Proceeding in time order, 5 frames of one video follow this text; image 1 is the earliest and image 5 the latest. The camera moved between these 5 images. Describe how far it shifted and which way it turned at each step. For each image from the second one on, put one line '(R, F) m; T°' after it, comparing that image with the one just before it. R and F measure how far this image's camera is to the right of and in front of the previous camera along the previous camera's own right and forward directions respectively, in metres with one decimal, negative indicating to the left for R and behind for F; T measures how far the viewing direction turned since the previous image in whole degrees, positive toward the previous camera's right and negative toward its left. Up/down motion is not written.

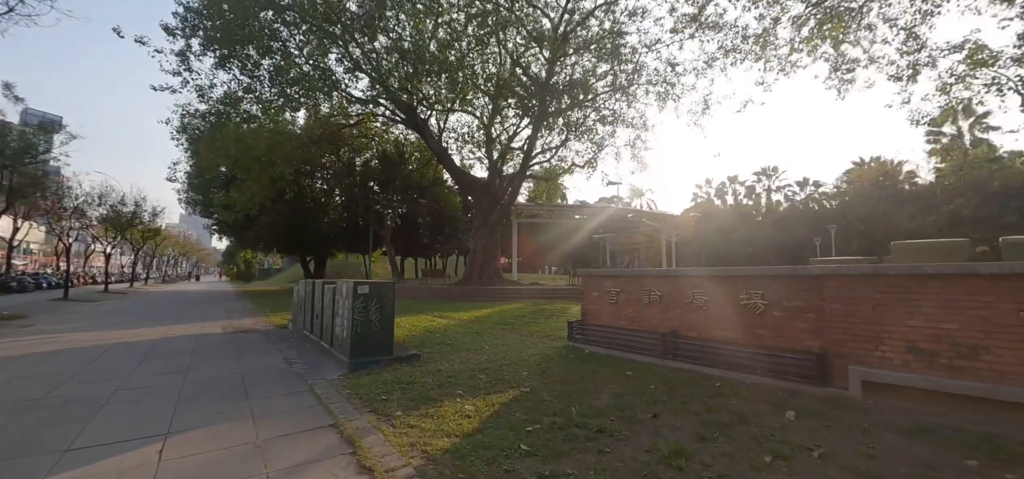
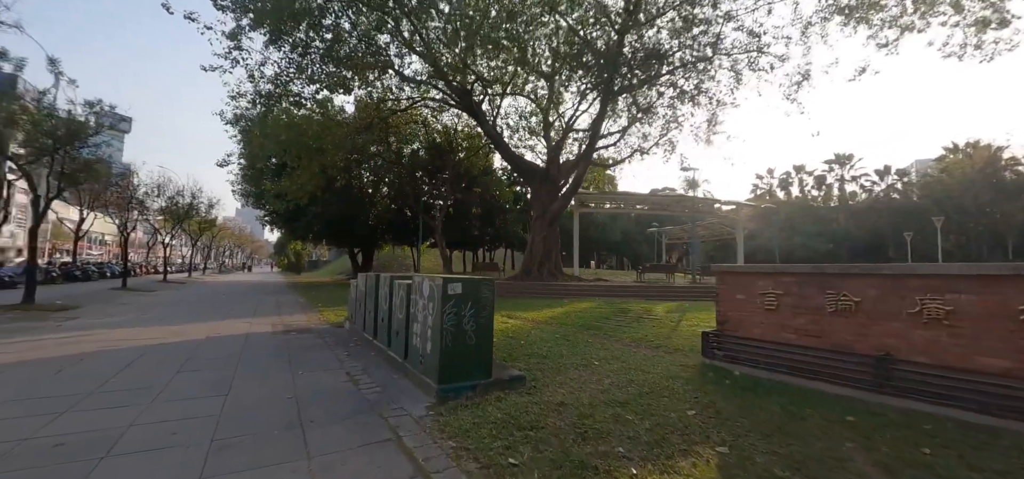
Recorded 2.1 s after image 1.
(-1.1, +1.6) m; -5°
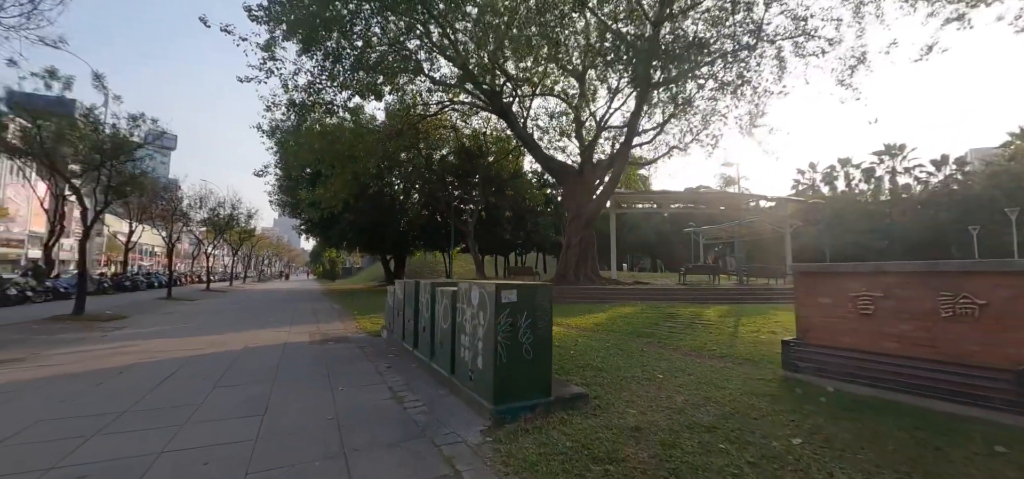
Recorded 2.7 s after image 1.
(-0.3, +0.5) m; -4°
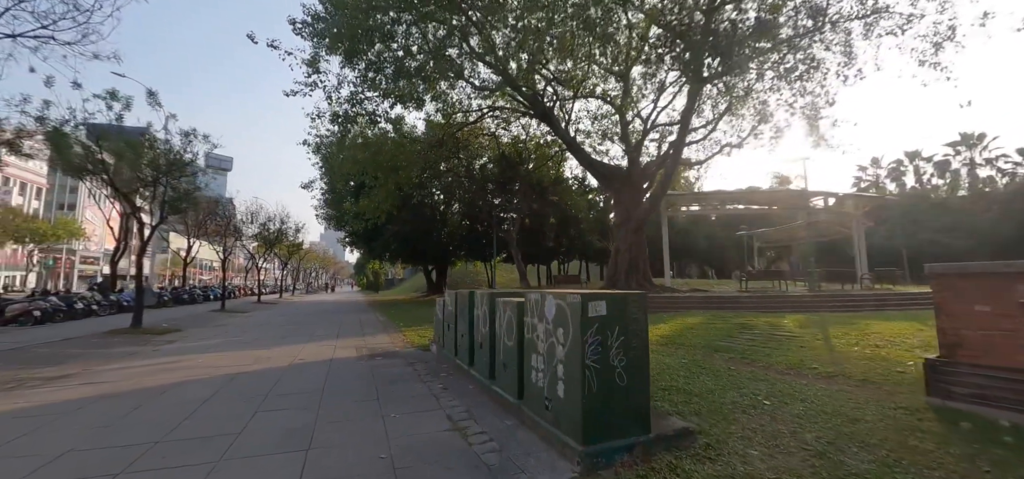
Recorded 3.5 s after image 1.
(-0.4, +0.7) m; -5°
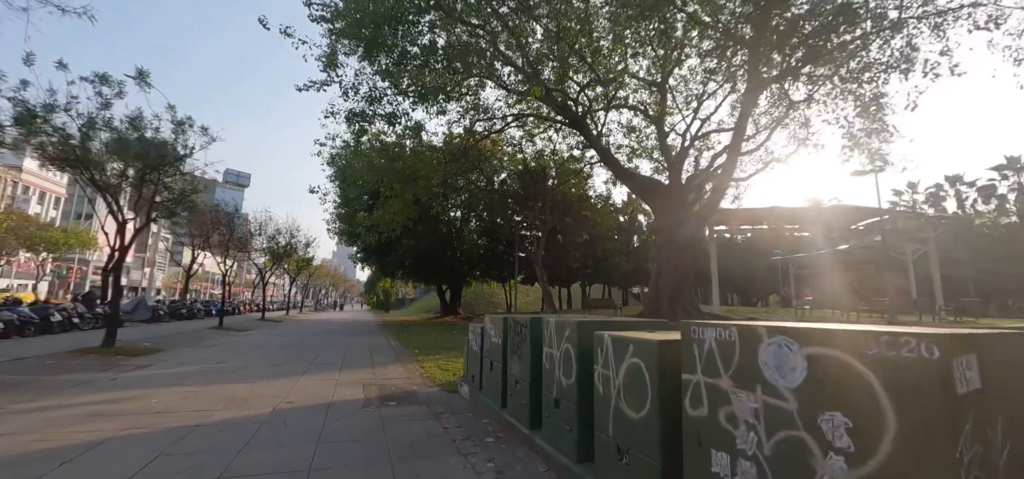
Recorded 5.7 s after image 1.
(-0.7, +1.7) m; -2°
